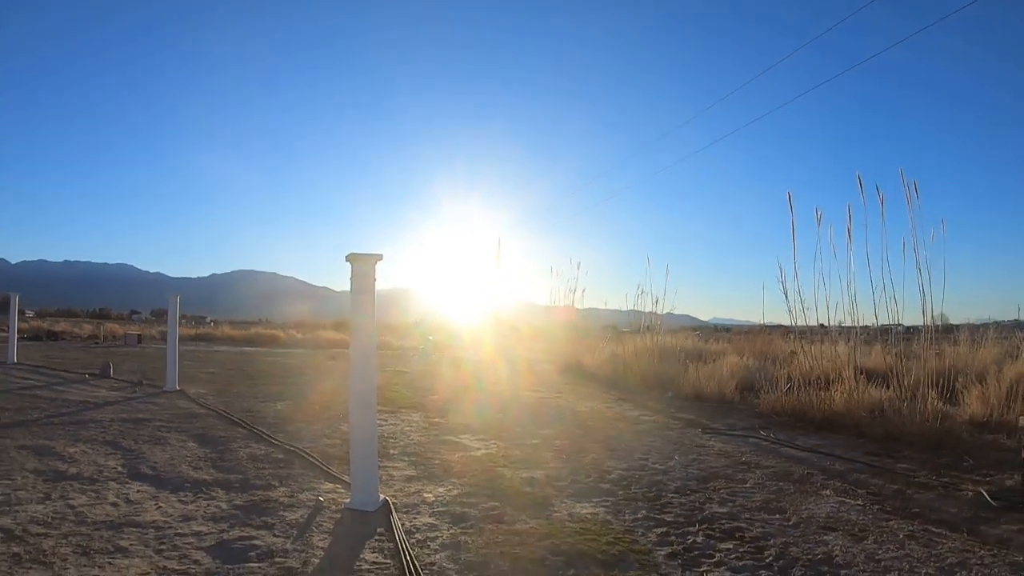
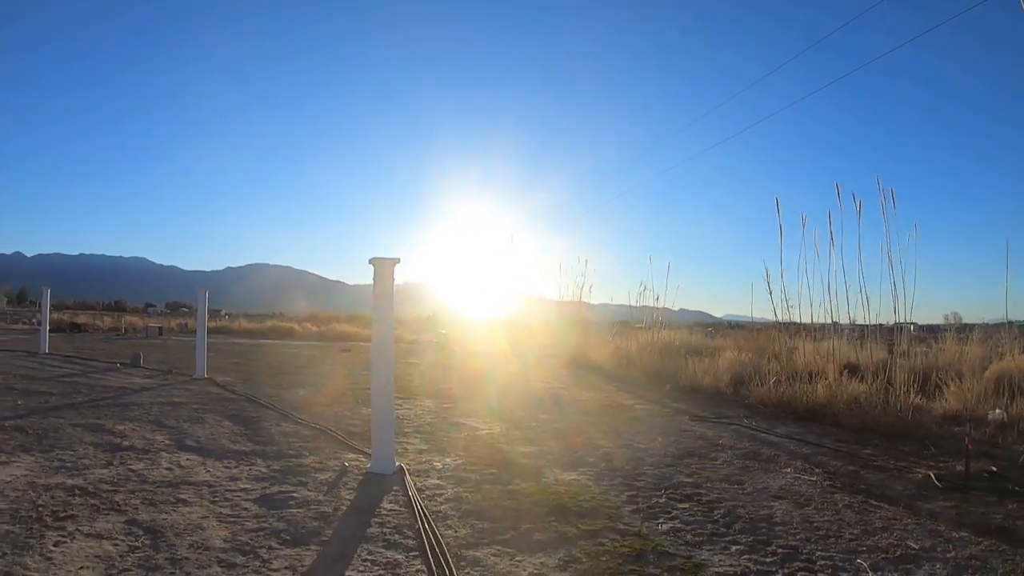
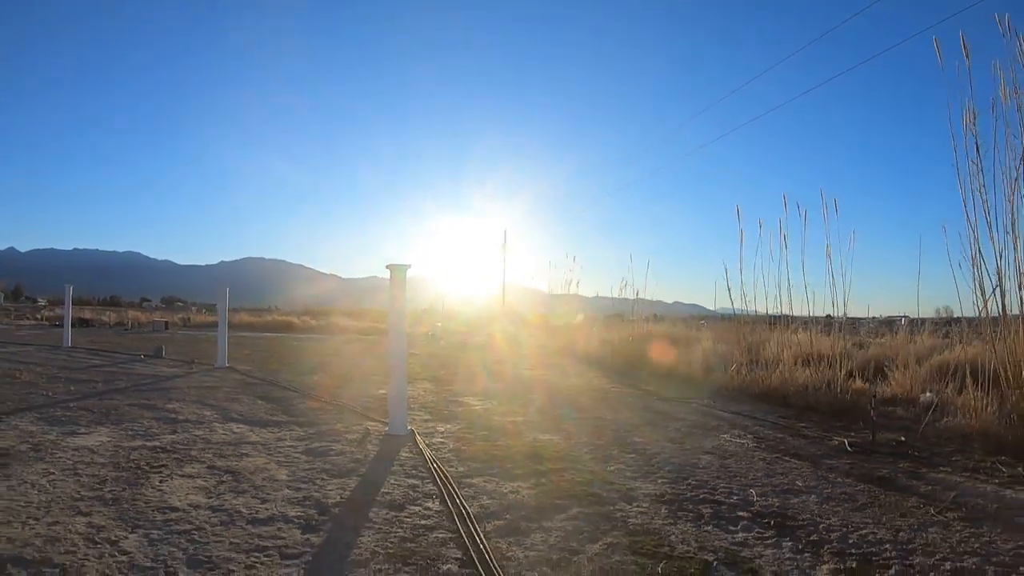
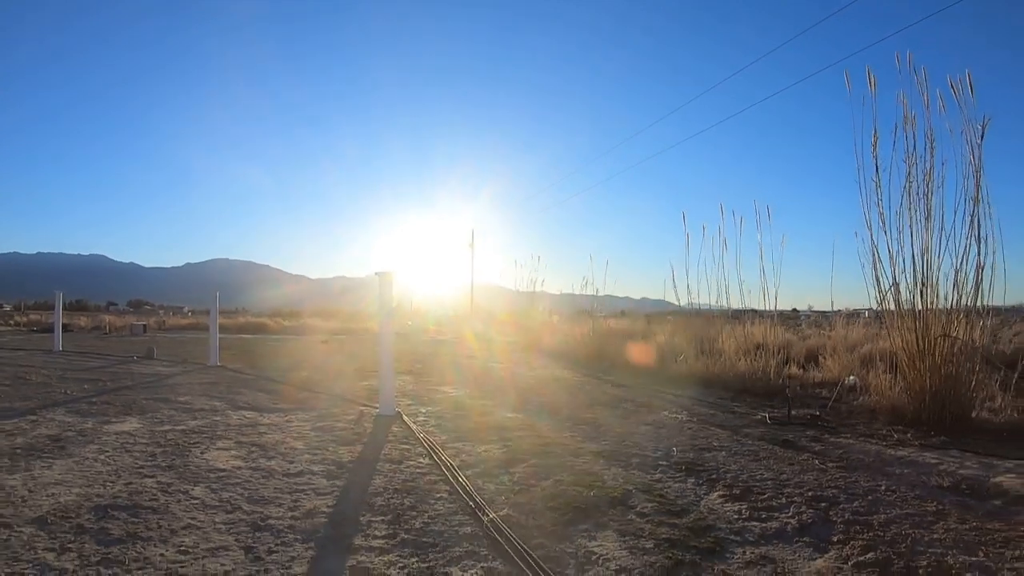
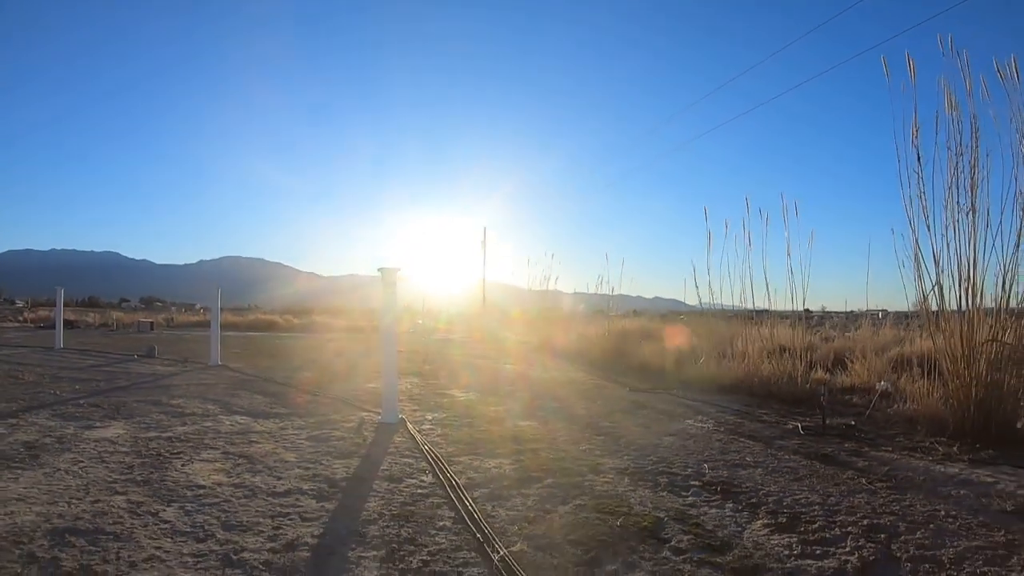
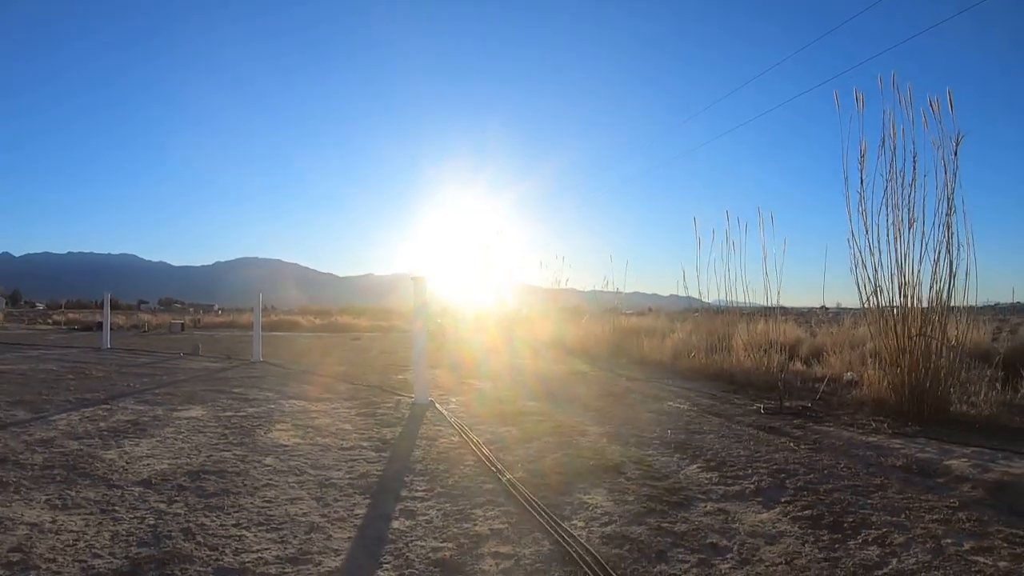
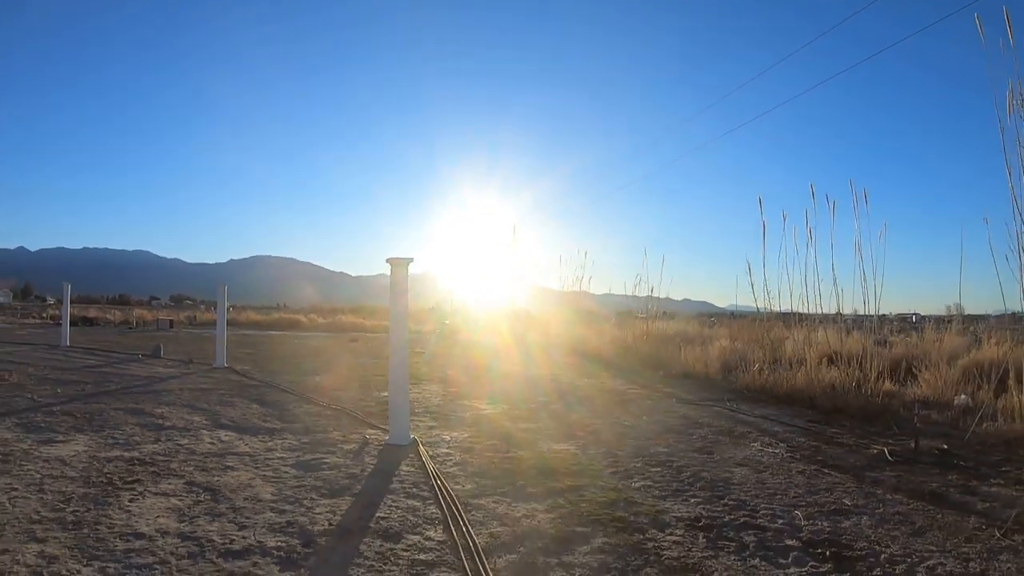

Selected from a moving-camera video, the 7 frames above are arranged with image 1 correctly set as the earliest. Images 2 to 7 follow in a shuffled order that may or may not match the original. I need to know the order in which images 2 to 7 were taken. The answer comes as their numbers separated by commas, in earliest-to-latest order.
2, 7, 3, 5, 4, 6
